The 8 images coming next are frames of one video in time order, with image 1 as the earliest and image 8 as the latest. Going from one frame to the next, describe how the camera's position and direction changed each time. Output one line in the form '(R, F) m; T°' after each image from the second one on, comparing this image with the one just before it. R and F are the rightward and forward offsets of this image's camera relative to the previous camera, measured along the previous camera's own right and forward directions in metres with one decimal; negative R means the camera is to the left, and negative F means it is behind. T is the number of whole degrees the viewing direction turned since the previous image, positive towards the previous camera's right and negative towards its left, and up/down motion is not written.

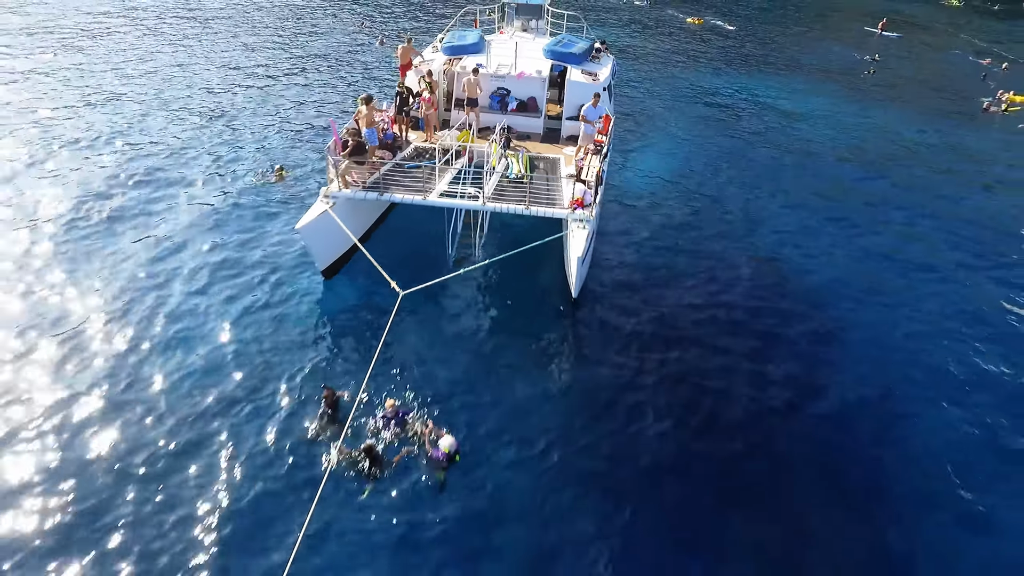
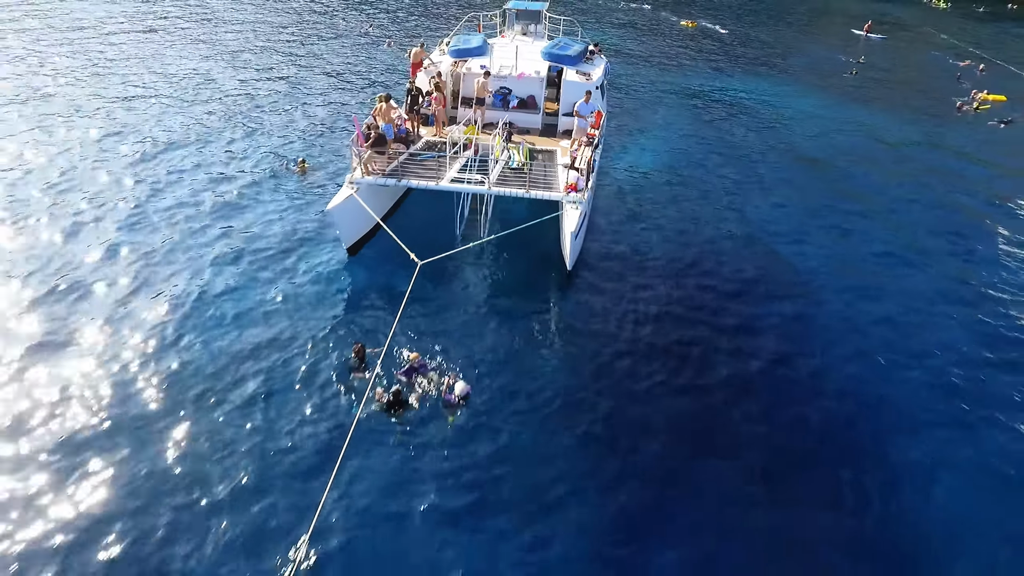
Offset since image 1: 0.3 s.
(0.0, -1.9) m; 0°
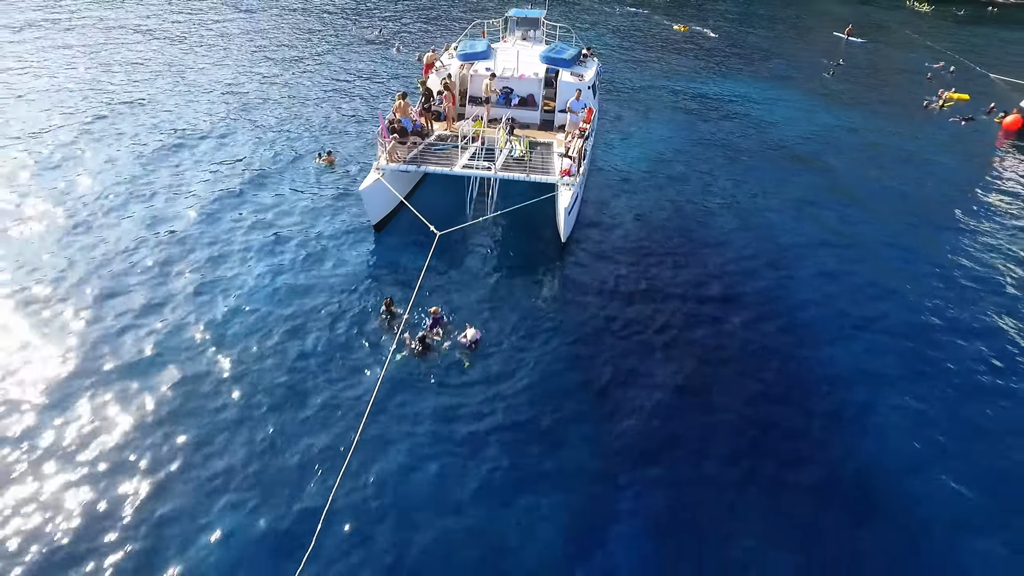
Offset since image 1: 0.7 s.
(0.0, -2.7) m; 0°
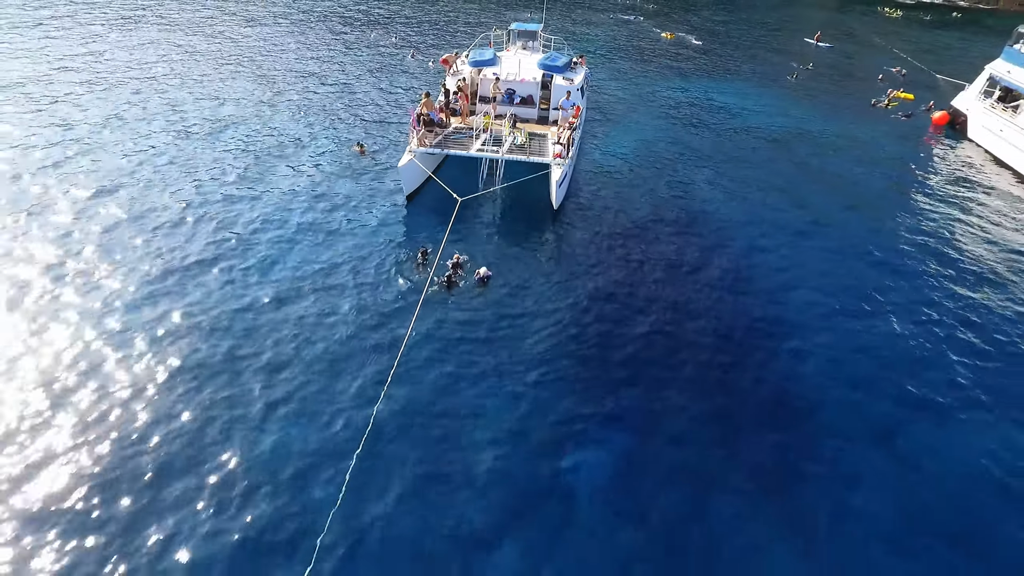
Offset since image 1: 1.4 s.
(0.0, -5.3) m; 0°
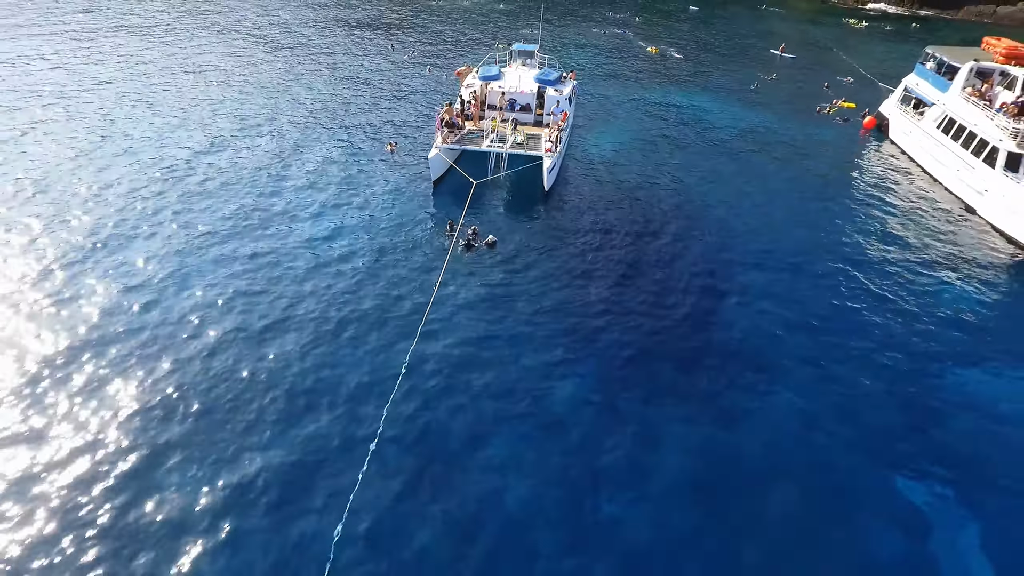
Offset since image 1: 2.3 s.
(0.0, -7.6) m; 0°
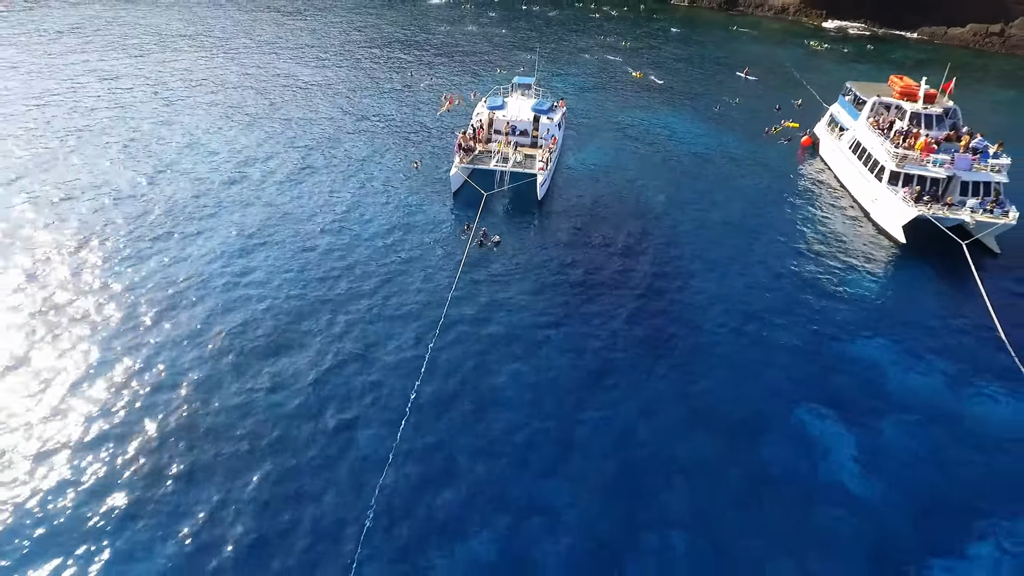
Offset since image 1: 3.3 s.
(-0.1, -9.9) m; 0°
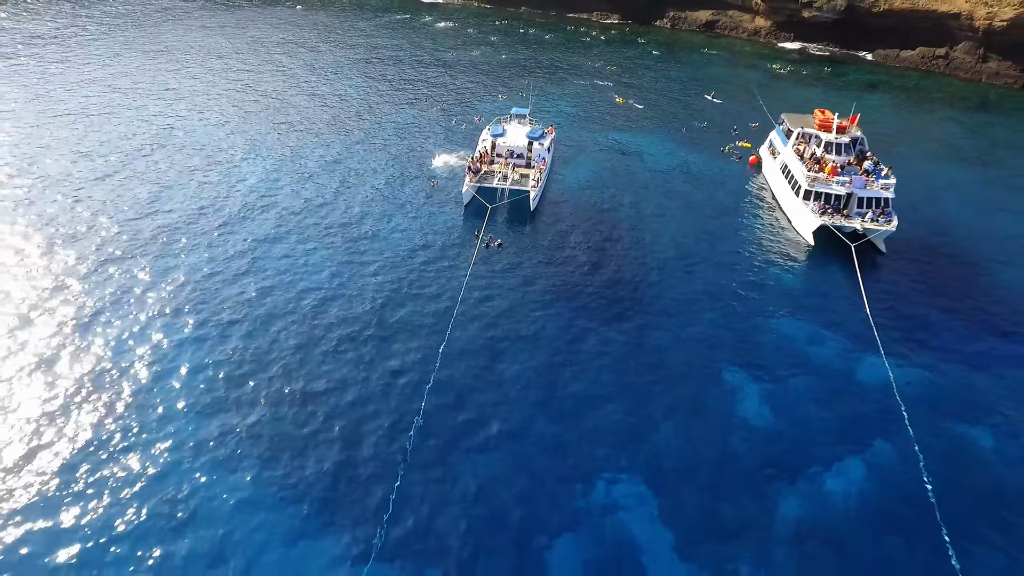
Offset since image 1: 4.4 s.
(+0.1, -11.7) m; 0°
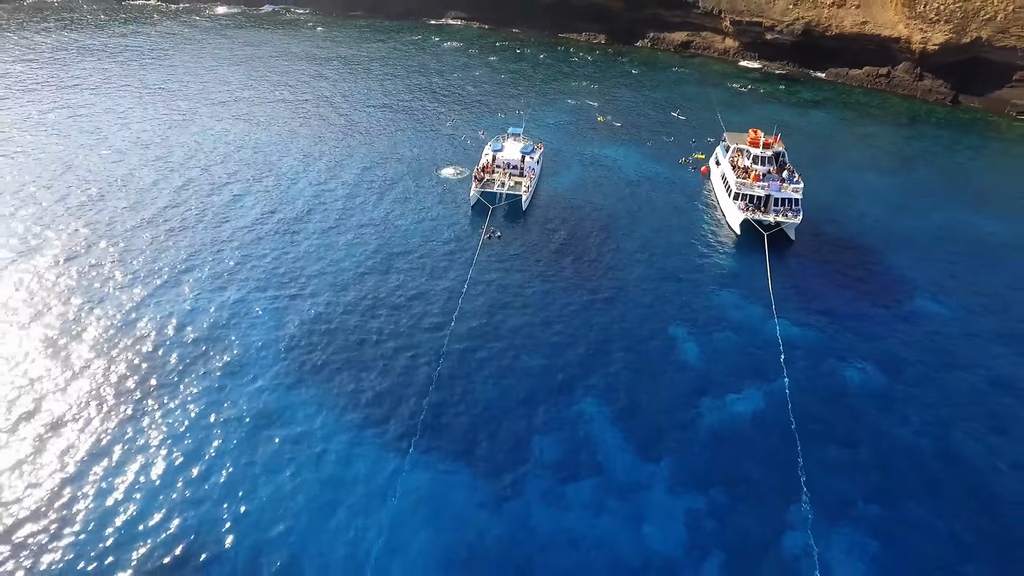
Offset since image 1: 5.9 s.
(+0.1, -15.5) m; 0°
